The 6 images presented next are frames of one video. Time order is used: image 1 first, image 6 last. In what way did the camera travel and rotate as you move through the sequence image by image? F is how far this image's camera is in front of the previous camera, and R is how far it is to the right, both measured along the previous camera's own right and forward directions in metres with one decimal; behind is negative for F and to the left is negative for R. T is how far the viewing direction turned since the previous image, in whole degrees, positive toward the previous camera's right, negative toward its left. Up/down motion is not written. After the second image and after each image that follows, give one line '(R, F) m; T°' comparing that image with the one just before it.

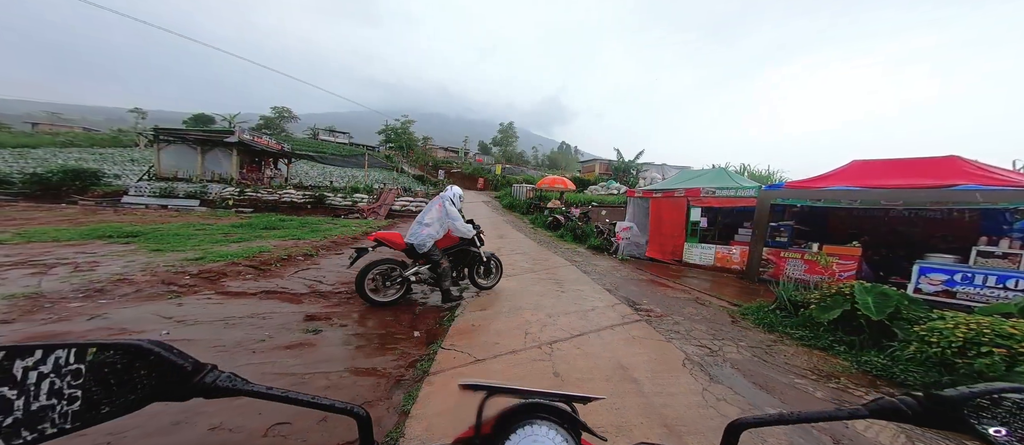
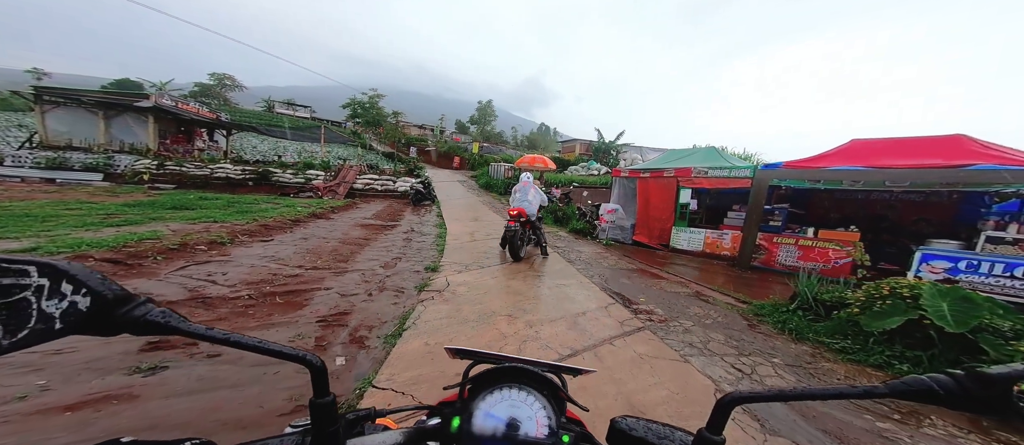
(+0.1, +1.1) m; +4°
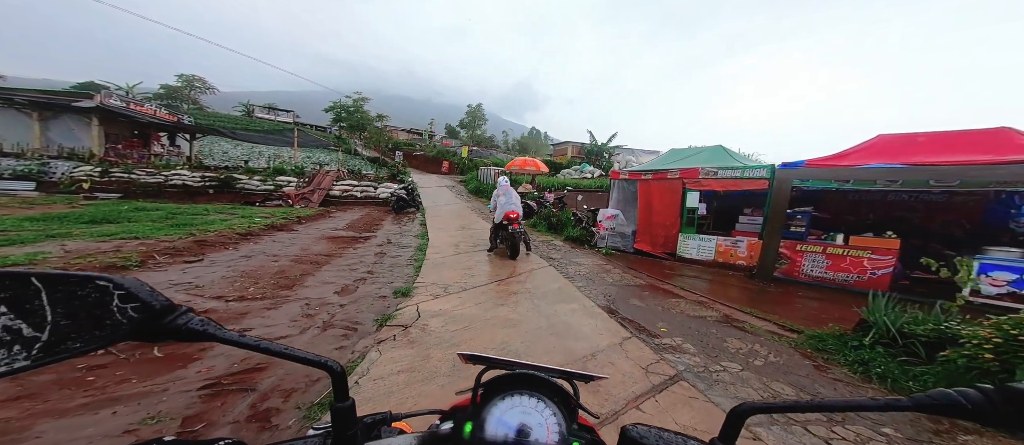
(+0.1, +1.0) m; +1°
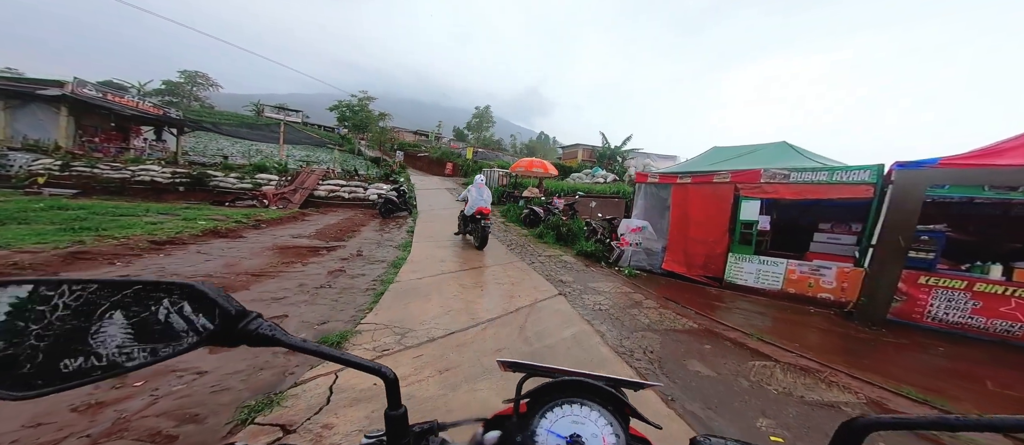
(+0.2, +1.7) m; -3°
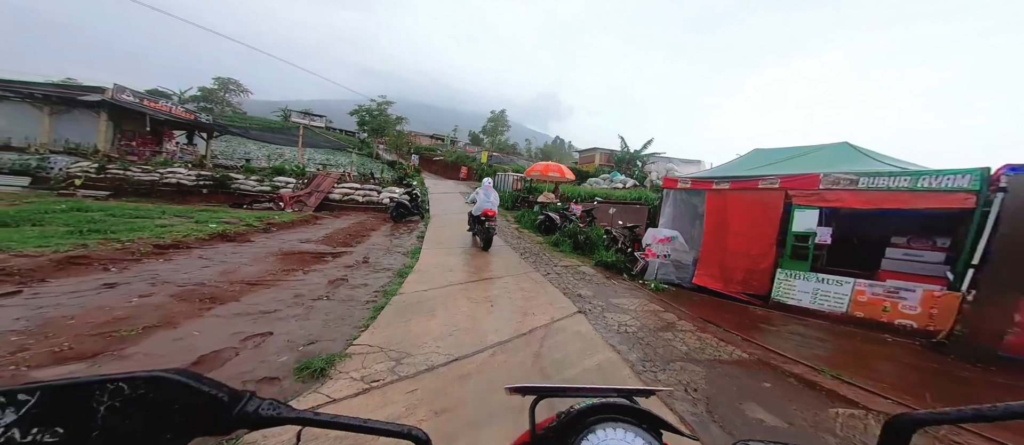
(+0.1, +0.5) m; -4°
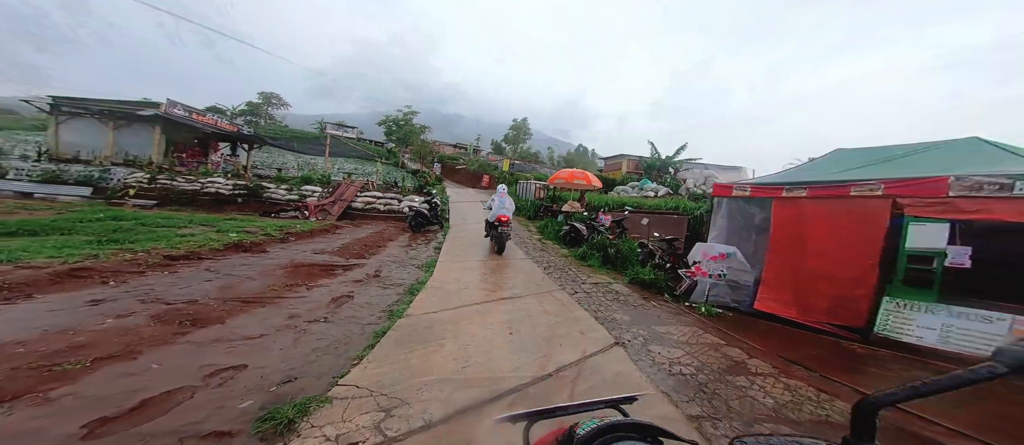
(+0.1, +0.6) m; -6°
